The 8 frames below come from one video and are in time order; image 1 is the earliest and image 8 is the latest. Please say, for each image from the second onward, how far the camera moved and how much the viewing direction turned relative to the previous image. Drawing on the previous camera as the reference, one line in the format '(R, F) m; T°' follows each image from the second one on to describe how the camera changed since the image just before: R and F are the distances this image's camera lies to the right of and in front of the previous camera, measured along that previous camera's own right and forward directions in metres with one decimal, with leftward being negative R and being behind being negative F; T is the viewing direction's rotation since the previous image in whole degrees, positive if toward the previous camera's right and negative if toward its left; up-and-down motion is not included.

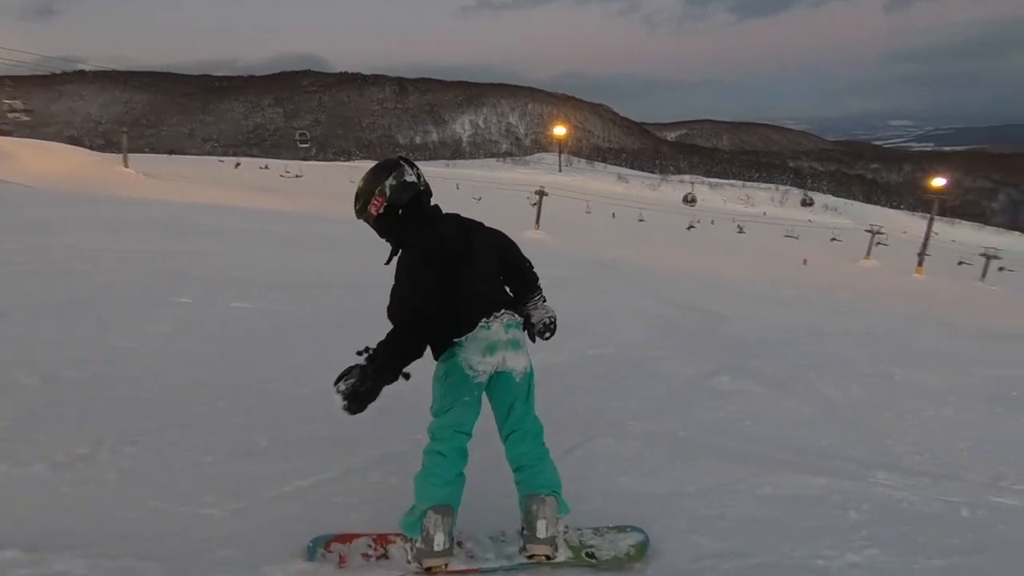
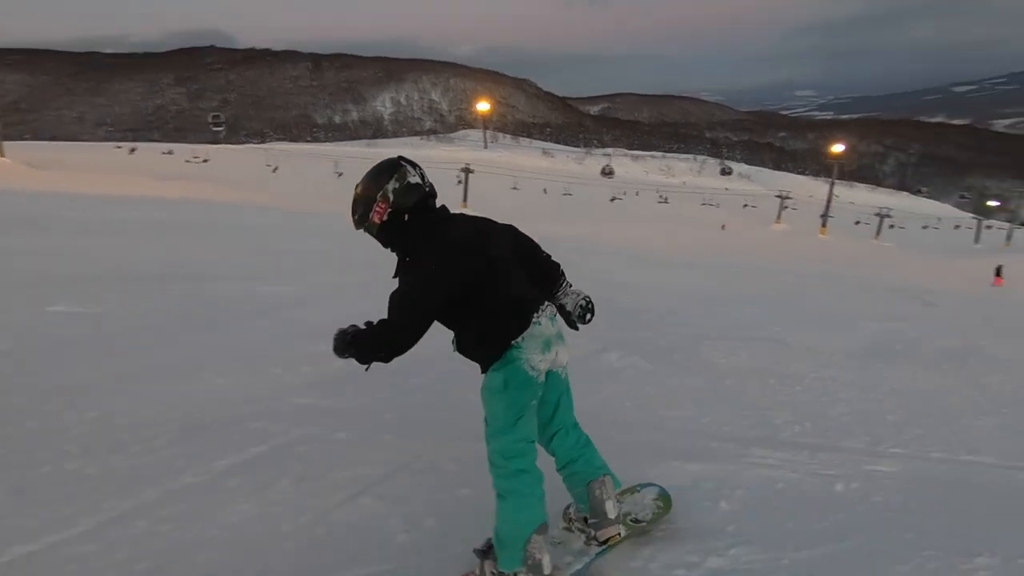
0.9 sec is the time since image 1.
(+0.5, +0.4) m; +7°
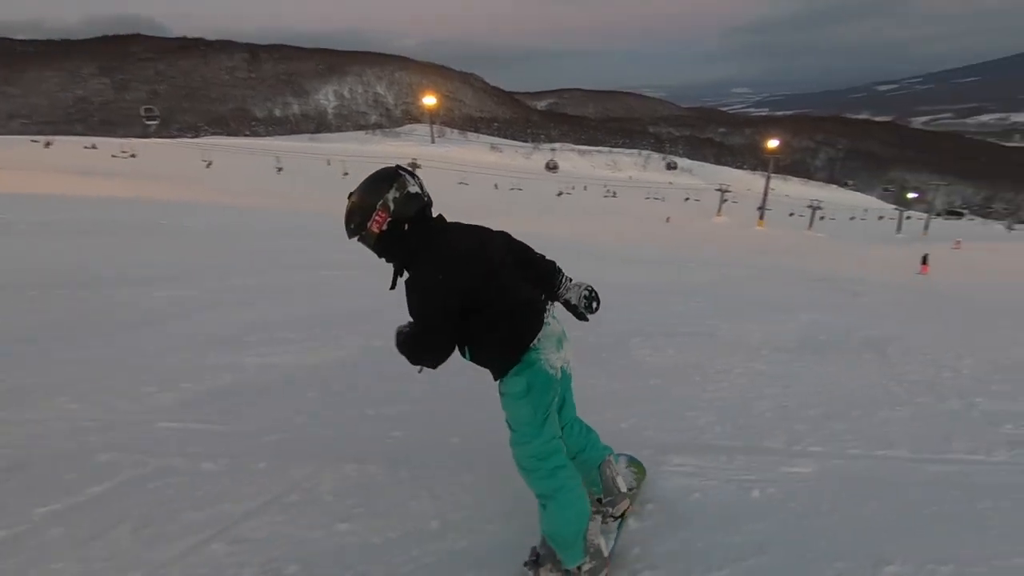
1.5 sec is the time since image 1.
(+0.3, +0.2) m; +5°
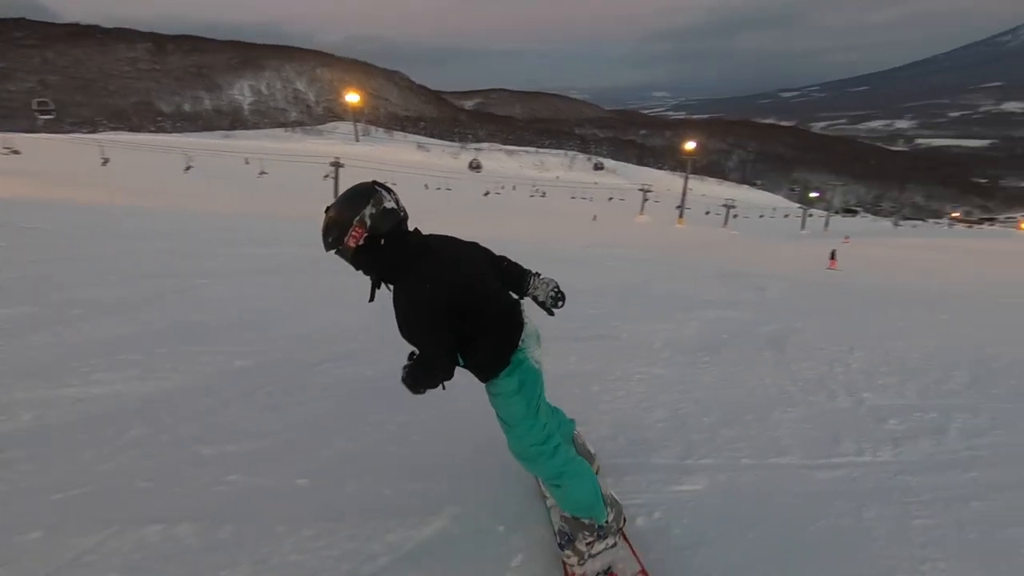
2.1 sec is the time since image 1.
(+0.3, +0.3) m; +7°
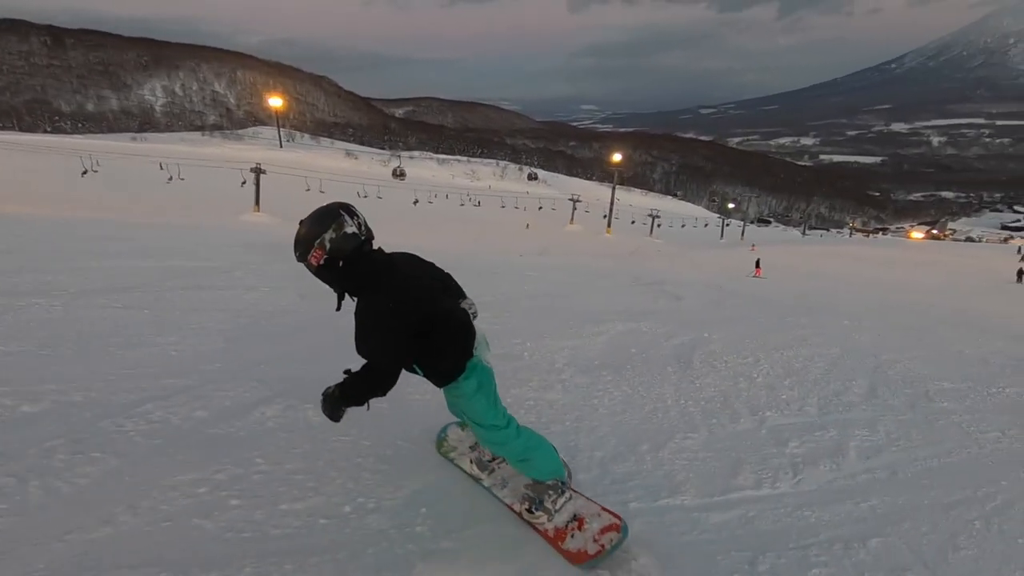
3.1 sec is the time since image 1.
(+0.4, +0.4) m; +7°
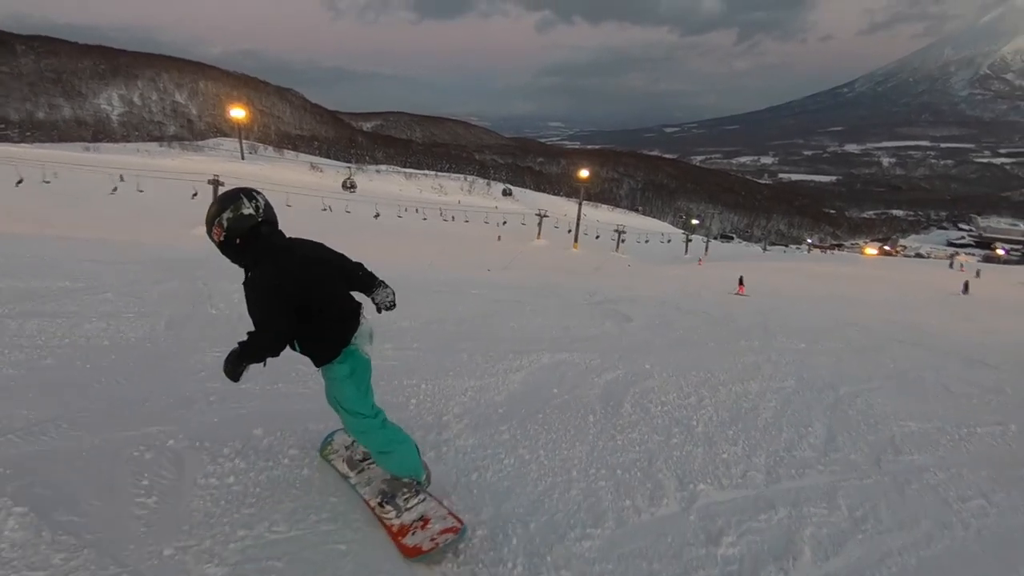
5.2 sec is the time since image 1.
(+0.6, +0.9) m; +3°
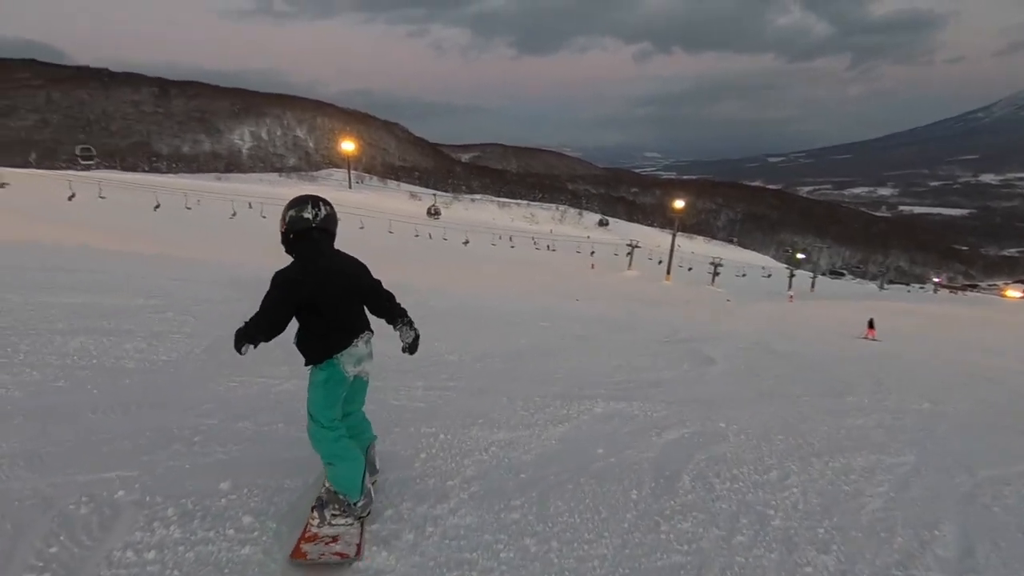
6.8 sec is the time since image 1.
(+0.3, +0.6) m; -9°
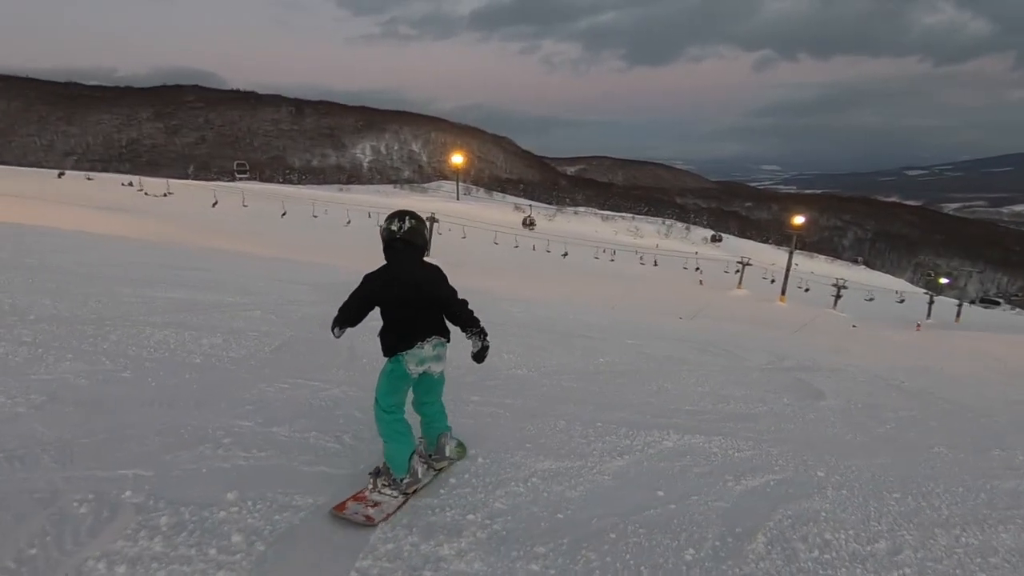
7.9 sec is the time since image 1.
(+0.3, +0.4) m; -10°
